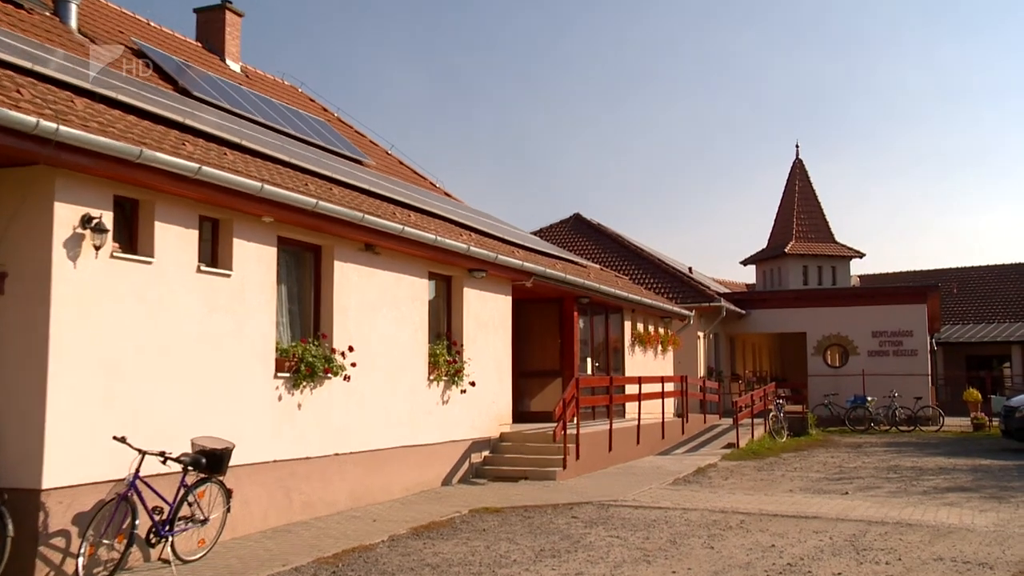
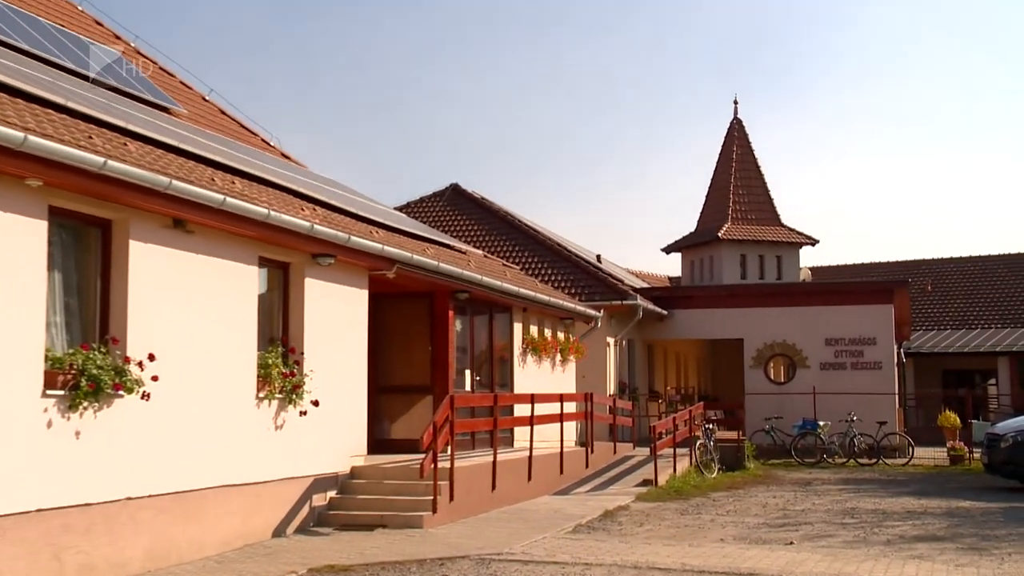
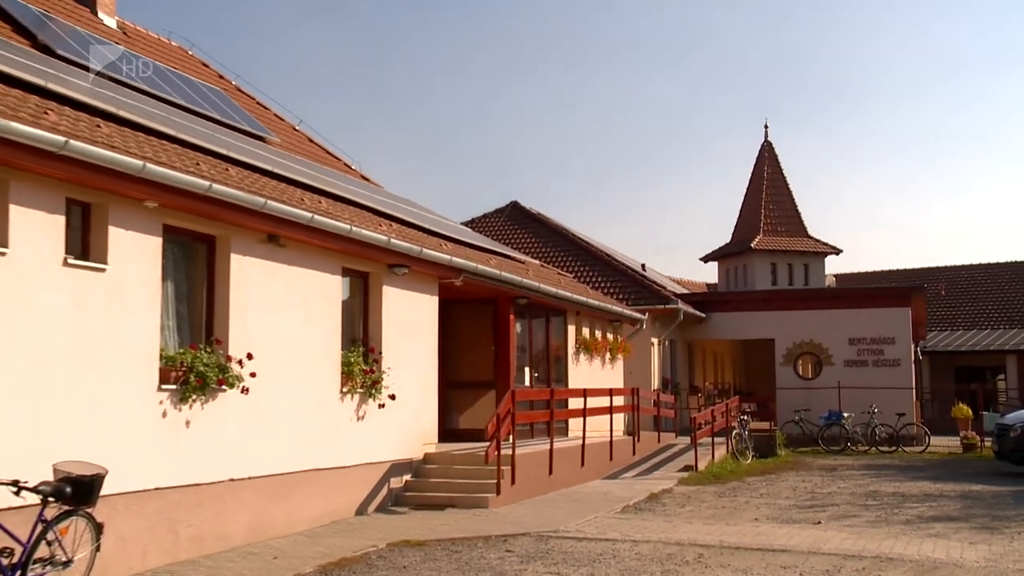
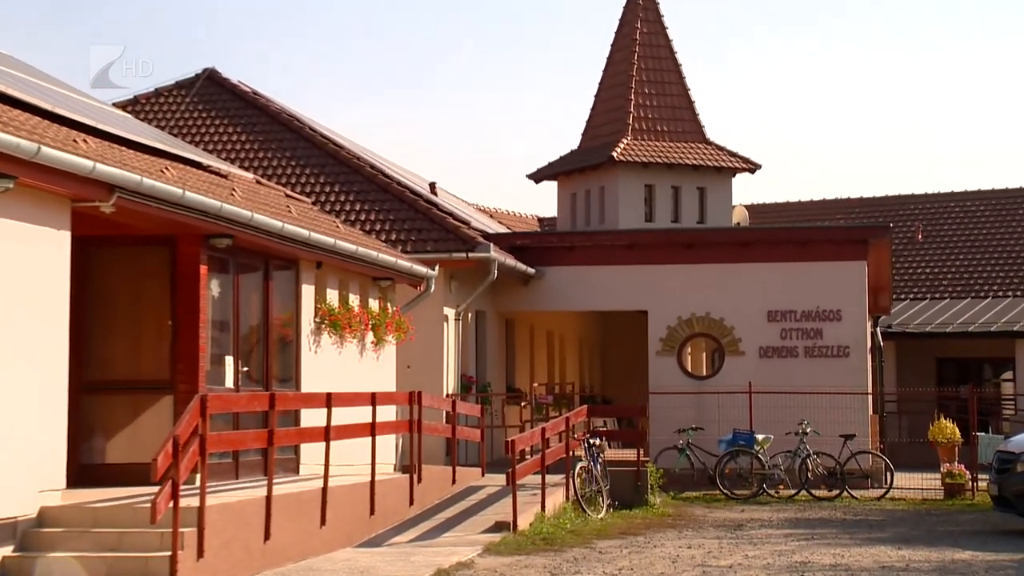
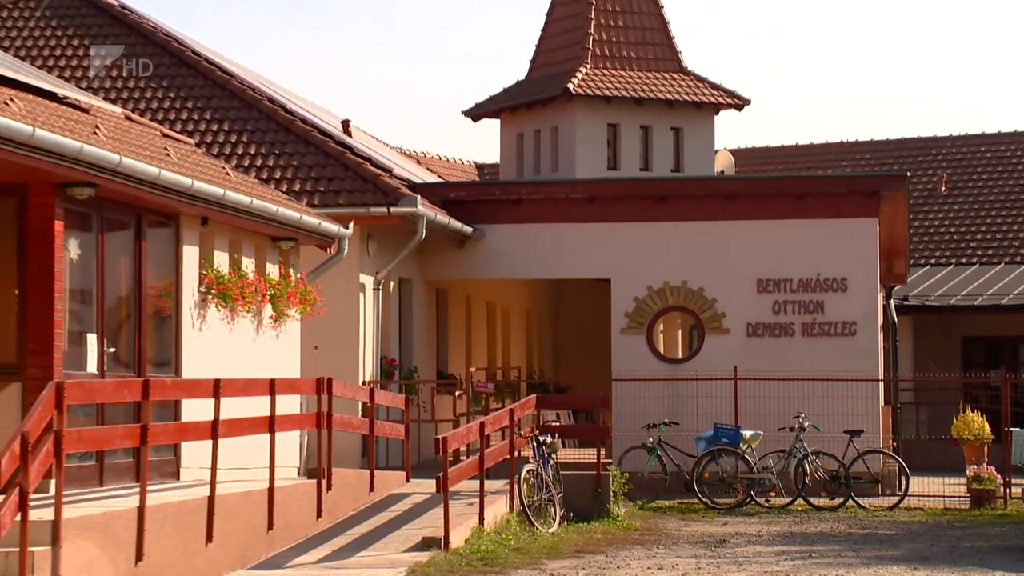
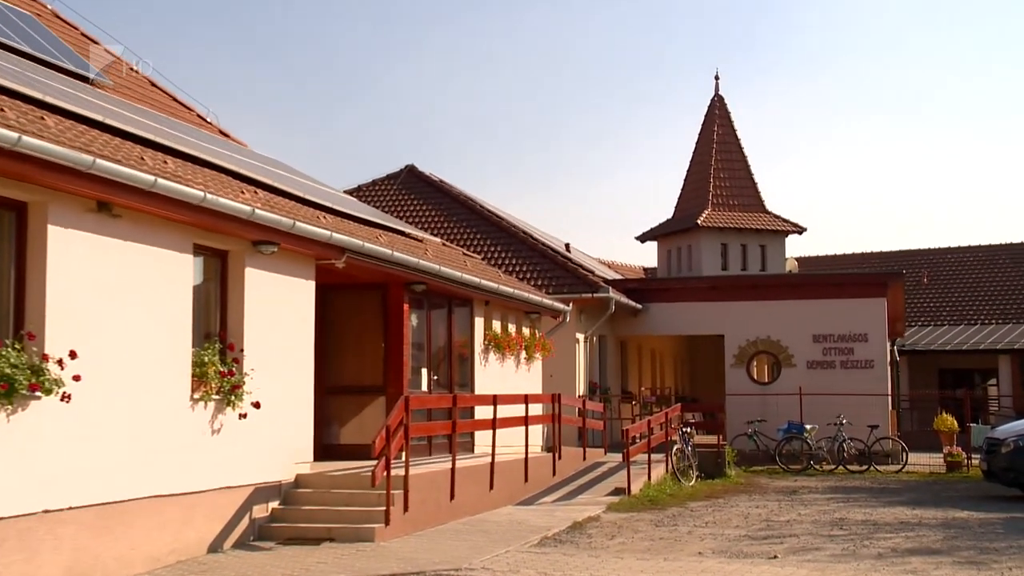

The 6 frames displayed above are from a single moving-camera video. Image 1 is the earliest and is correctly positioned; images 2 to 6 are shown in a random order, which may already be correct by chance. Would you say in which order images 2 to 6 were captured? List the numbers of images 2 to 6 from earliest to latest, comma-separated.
3, 2, 6, 4, 5
